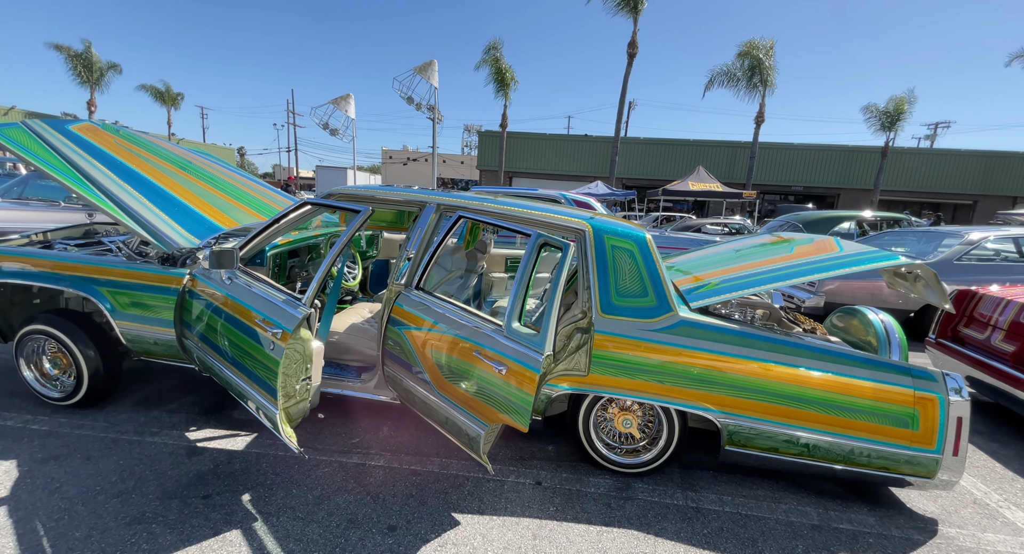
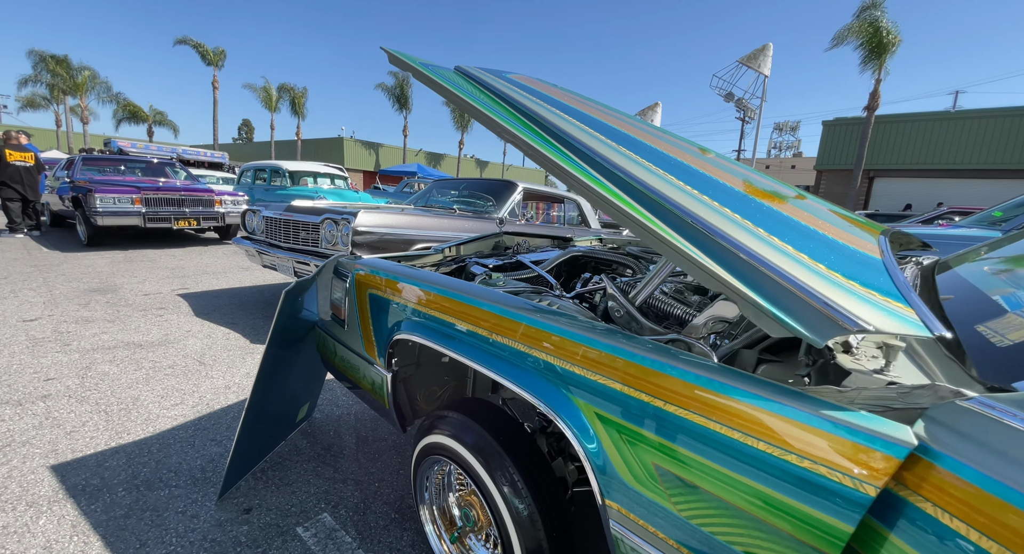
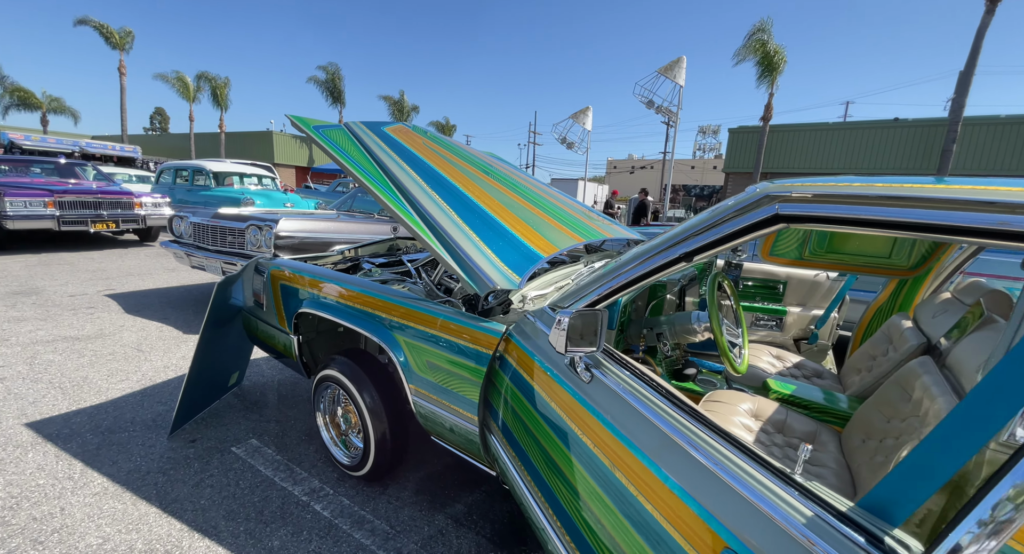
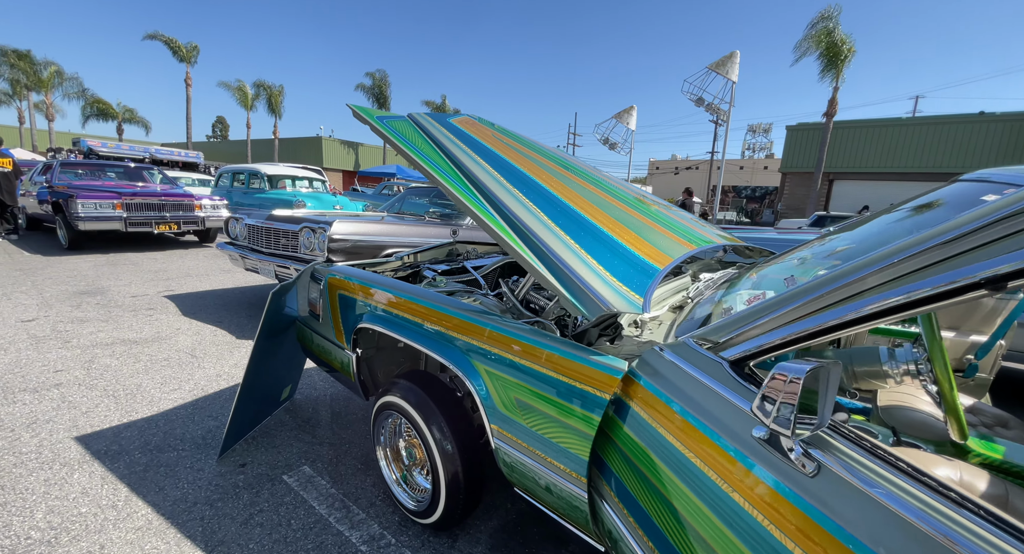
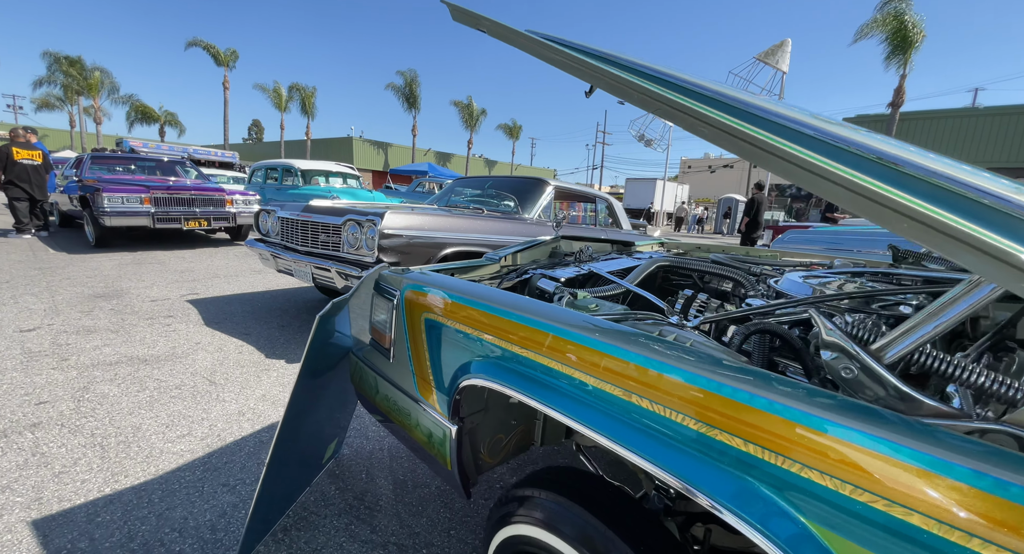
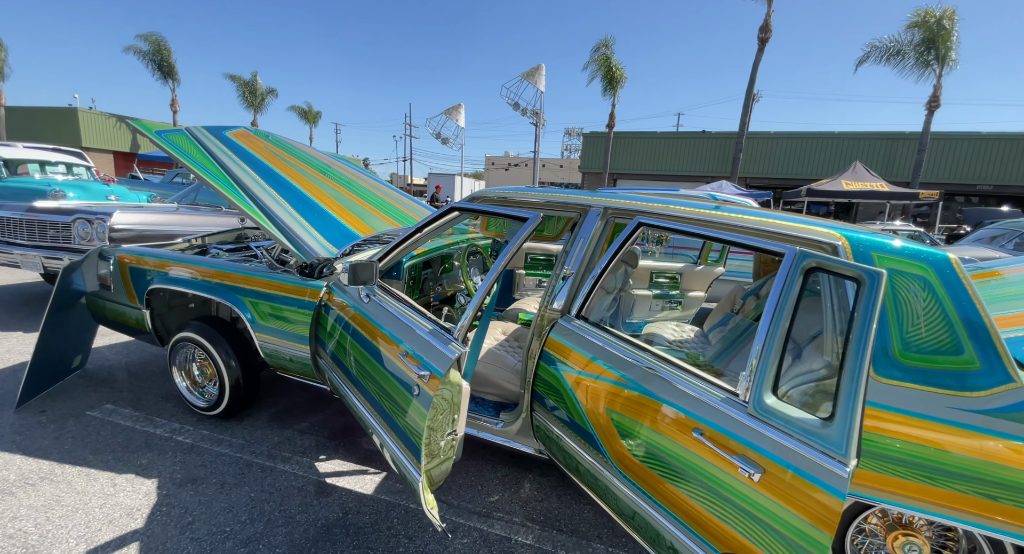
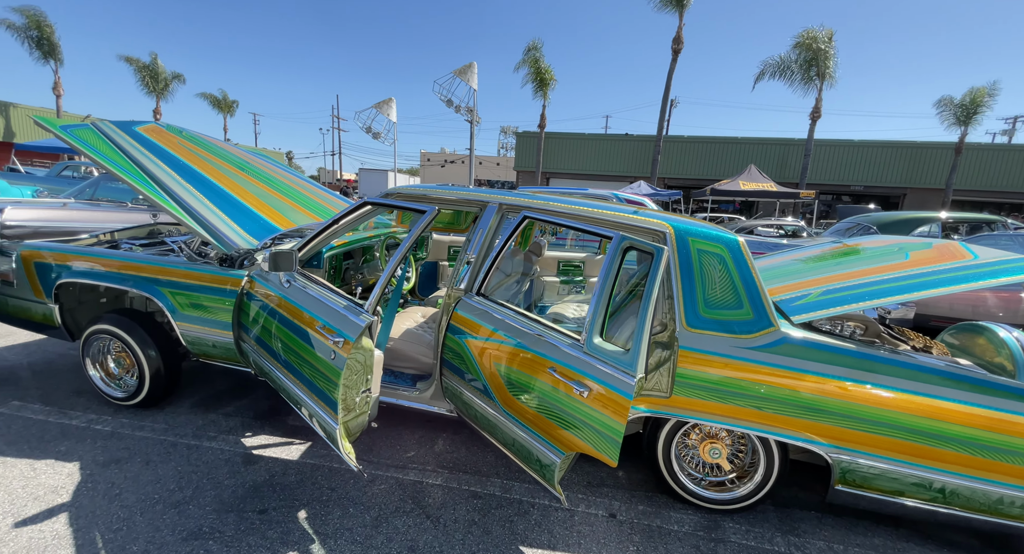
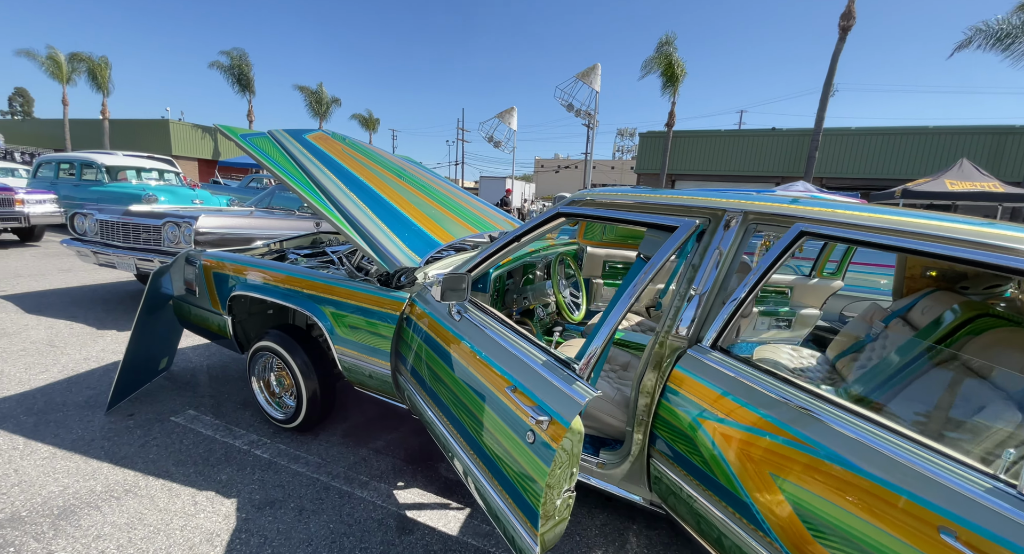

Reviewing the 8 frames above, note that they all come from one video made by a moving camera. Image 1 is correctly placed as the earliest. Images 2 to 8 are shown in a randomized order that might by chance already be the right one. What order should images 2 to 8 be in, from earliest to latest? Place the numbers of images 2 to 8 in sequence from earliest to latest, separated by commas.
7, 6, 8, 3, 4, 2, 5
